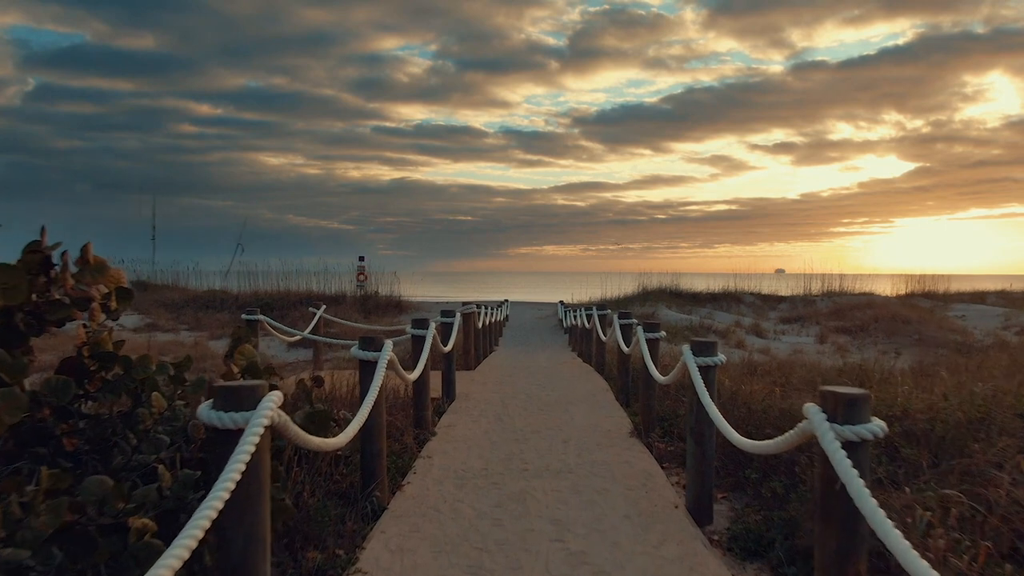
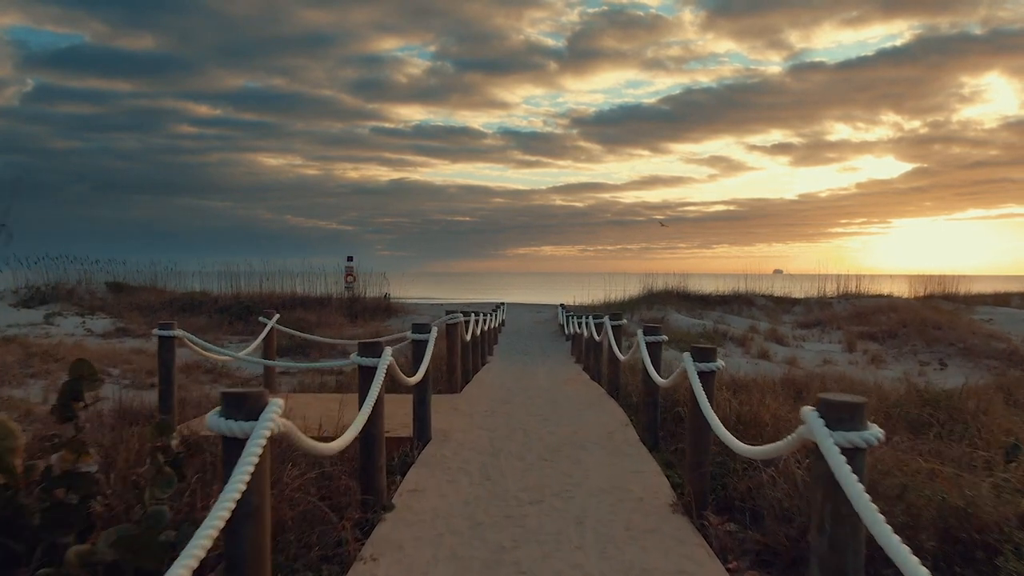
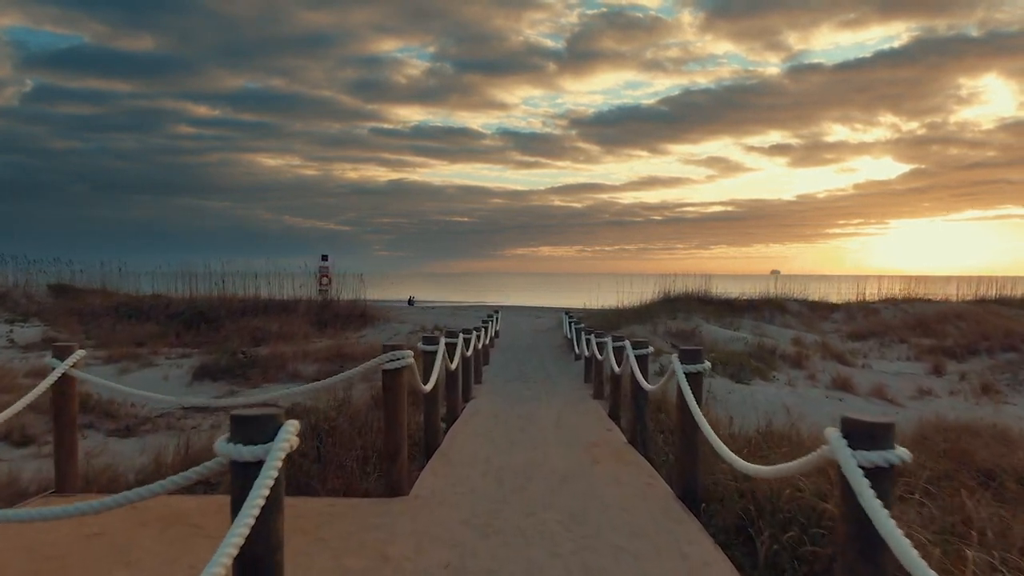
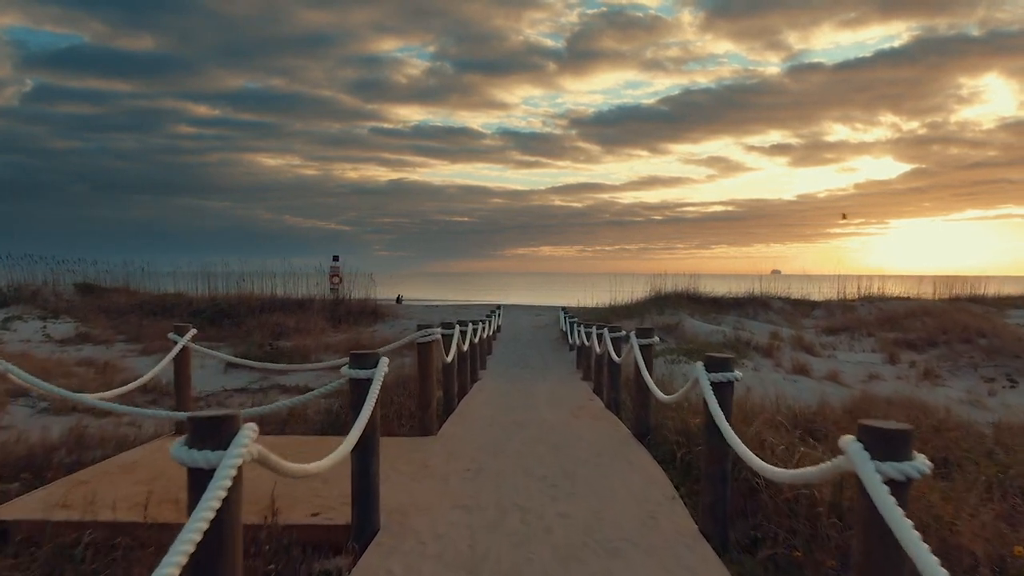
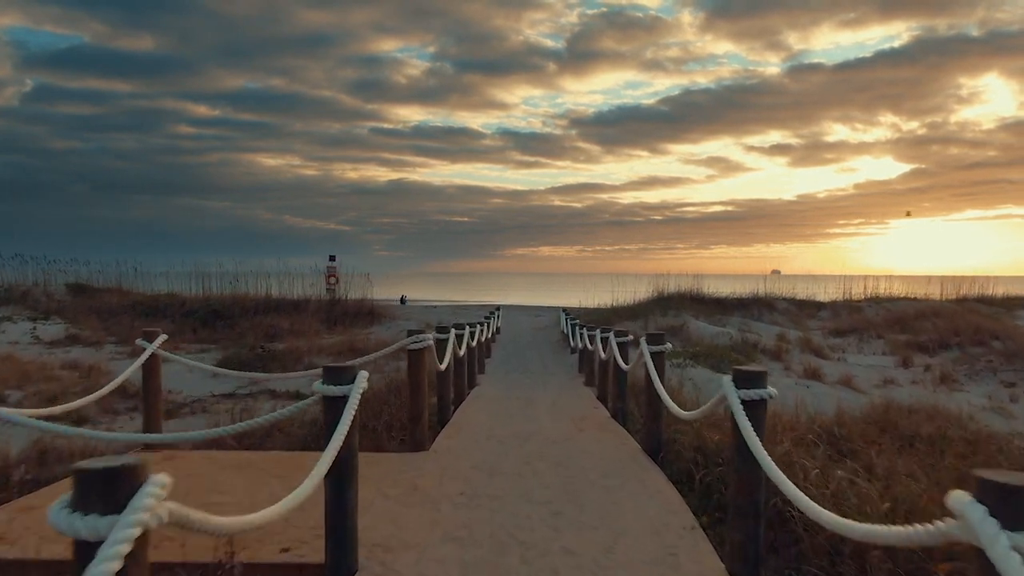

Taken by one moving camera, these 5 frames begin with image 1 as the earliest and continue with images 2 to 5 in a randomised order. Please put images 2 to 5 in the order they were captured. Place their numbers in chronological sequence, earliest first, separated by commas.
2, 4, 5, 3
